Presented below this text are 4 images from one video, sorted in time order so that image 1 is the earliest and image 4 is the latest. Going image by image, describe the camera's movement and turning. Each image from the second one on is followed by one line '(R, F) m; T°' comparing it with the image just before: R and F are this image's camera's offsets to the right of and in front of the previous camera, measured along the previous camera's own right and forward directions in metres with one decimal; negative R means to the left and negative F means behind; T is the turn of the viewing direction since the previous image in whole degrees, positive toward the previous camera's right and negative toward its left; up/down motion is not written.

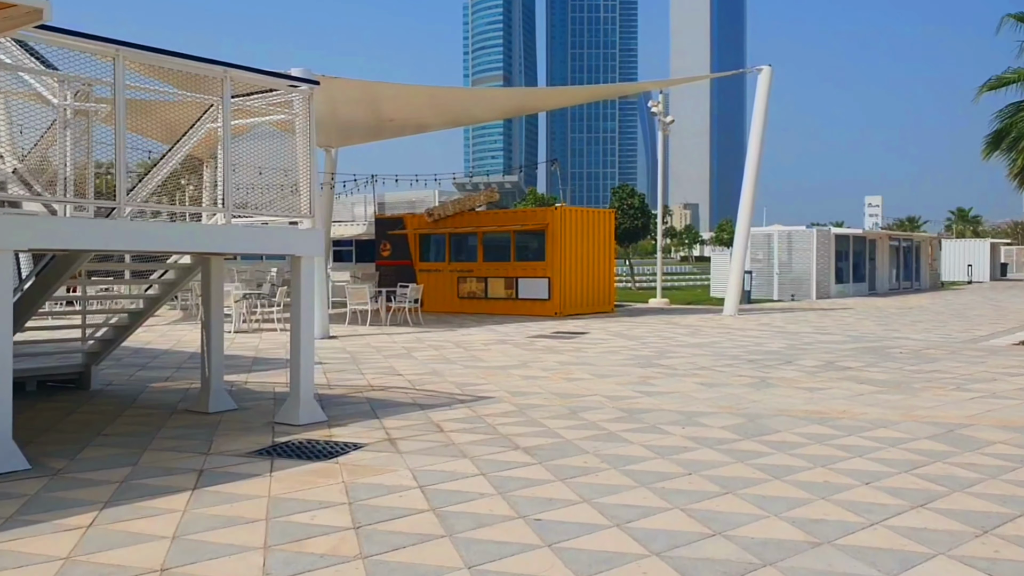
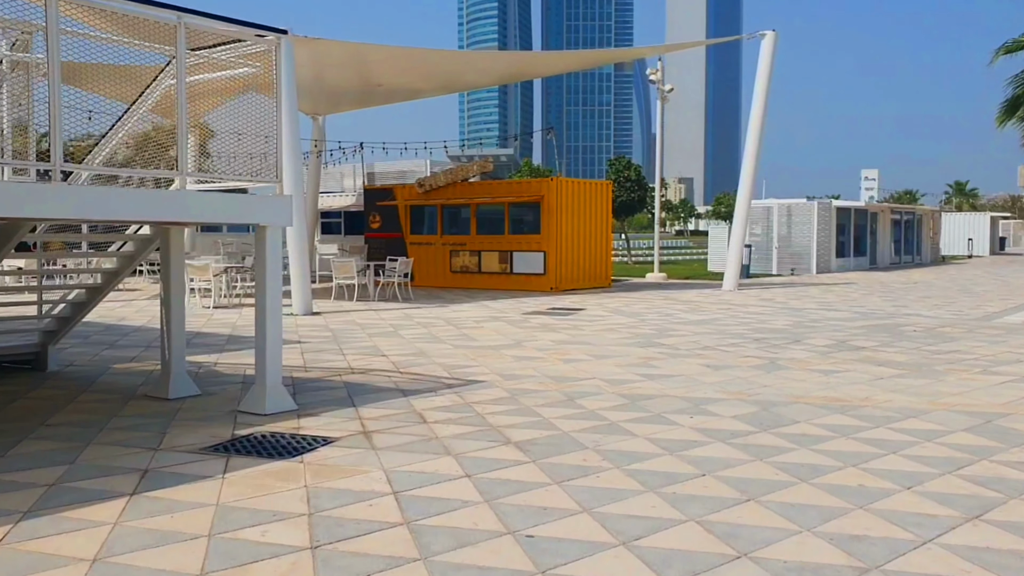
(0.0, +0.7) m; 0°
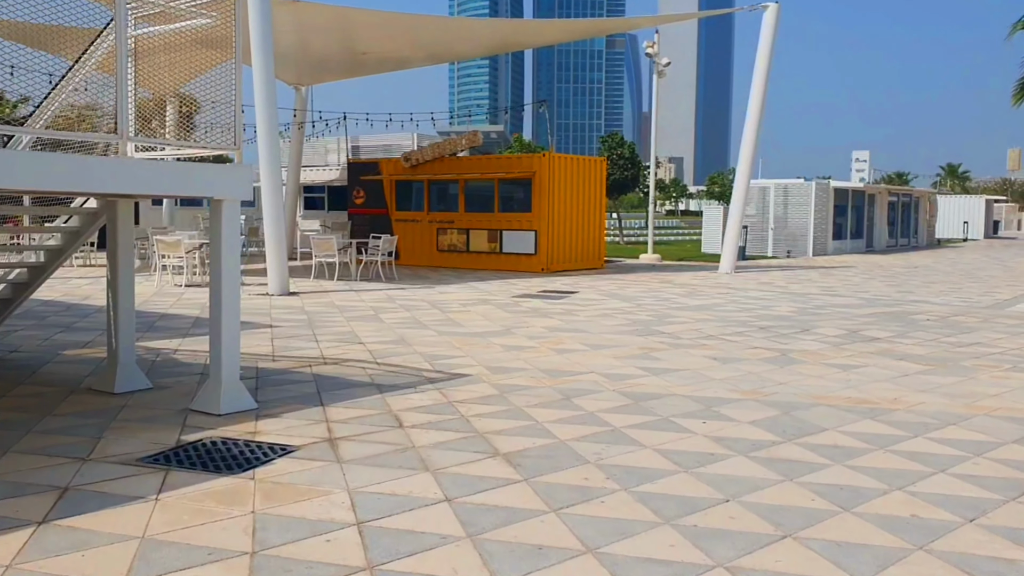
(0.0, +0.8) m; +1°
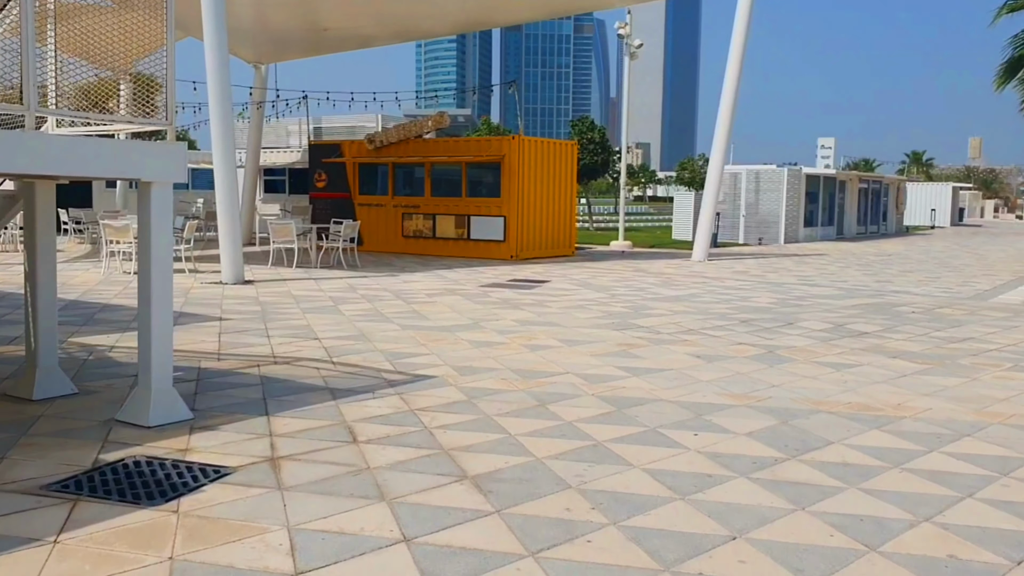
(0.0, +0.6) m; +2°
